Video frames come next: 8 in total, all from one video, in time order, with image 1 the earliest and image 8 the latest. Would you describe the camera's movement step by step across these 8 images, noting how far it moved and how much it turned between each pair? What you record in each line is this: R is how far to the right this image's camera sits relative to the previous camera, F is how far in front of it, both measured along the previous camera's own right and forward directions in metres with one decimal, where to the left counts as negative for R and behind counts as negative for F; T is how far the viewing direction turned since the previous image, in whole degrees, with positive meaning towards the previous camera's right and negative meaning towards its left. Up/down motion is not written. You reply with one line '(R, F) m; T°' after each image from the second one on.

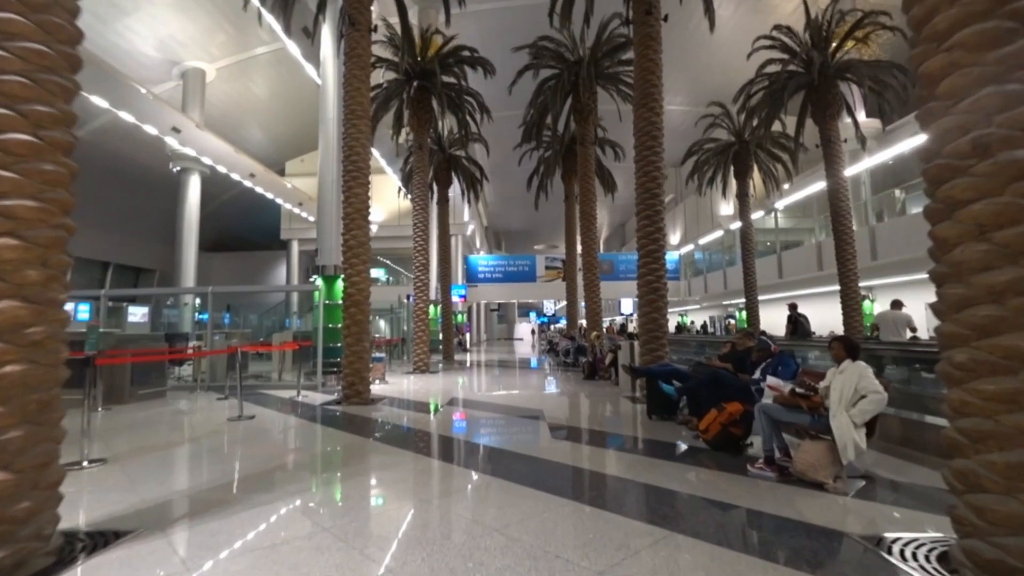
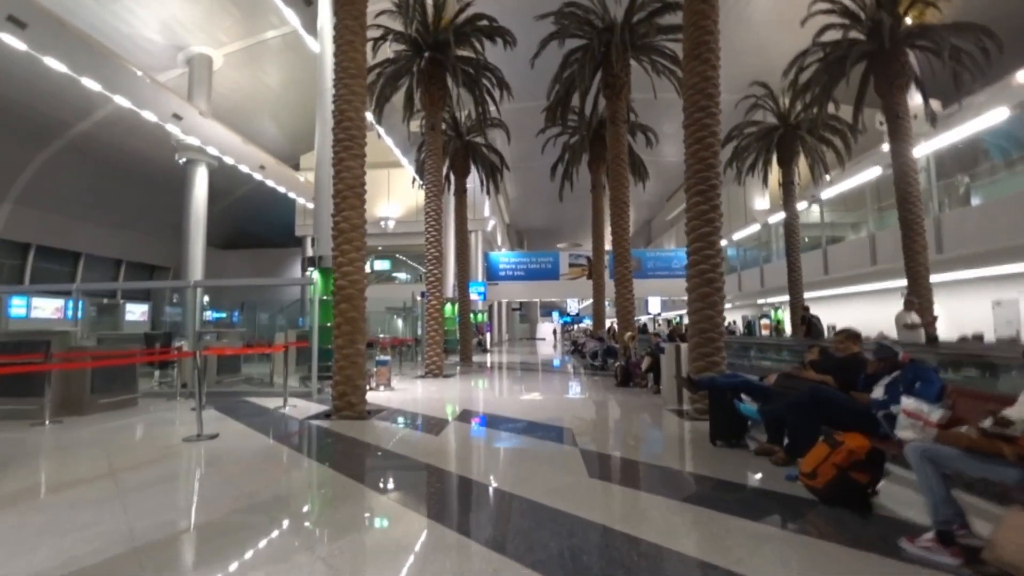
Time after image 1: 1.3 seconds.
(0.0, +1.4) m; -2°
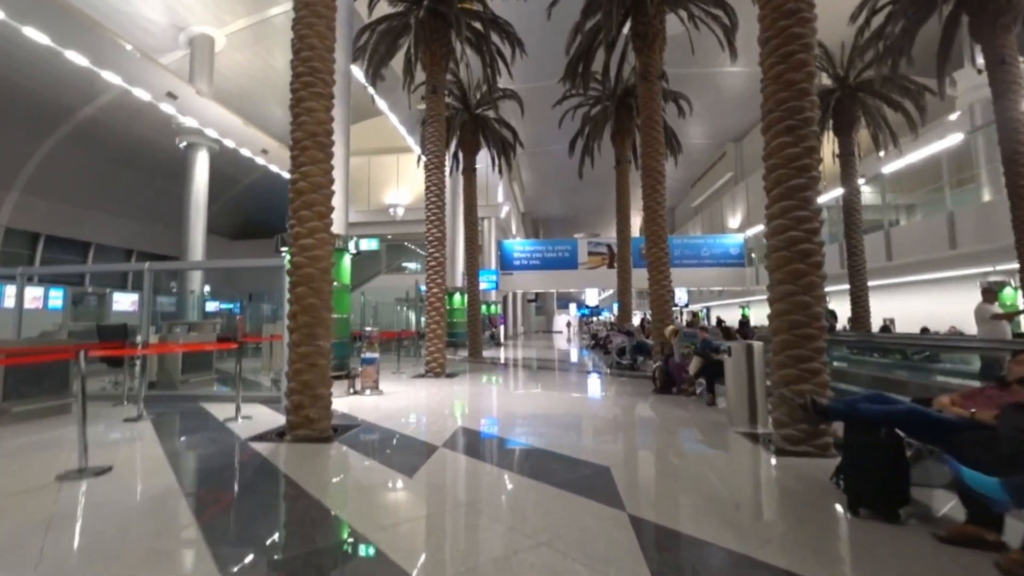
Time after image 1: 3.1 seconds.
(0.0, +1.9) m; -2°
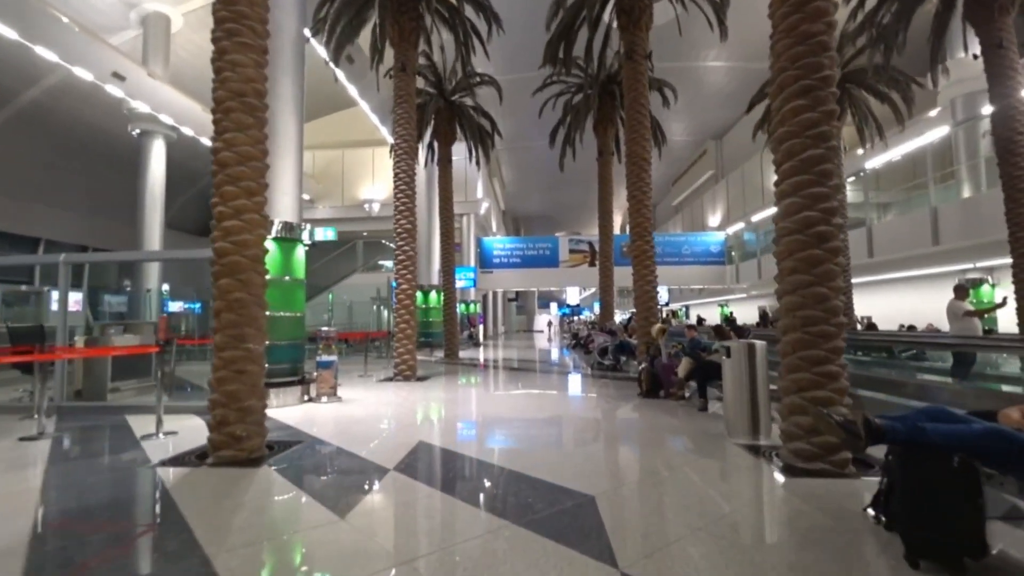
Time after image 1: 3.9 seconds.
(+0.1, +0.8) m; +2°
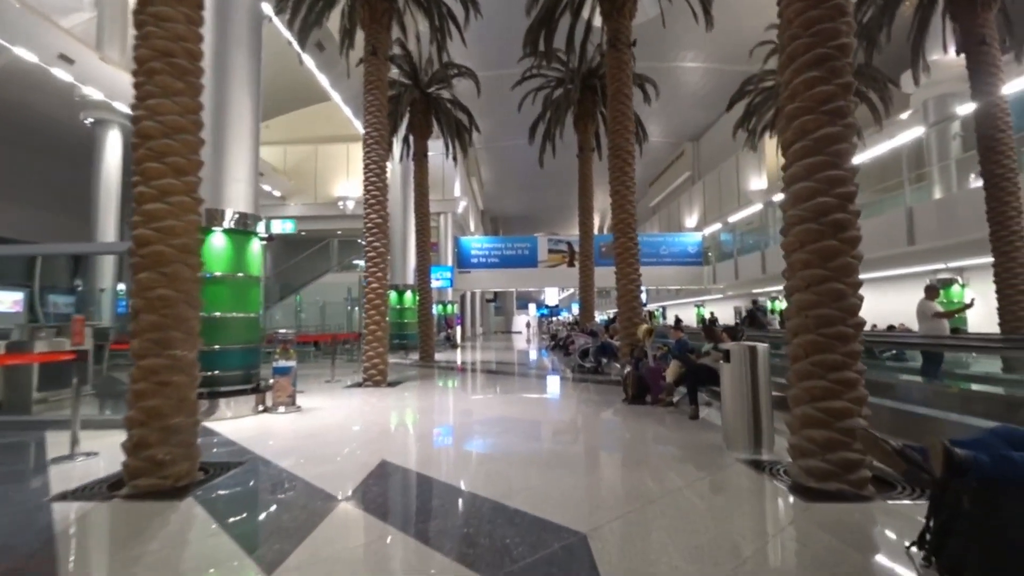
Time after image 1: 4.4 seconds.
(0.0, +0.6) m; +2°
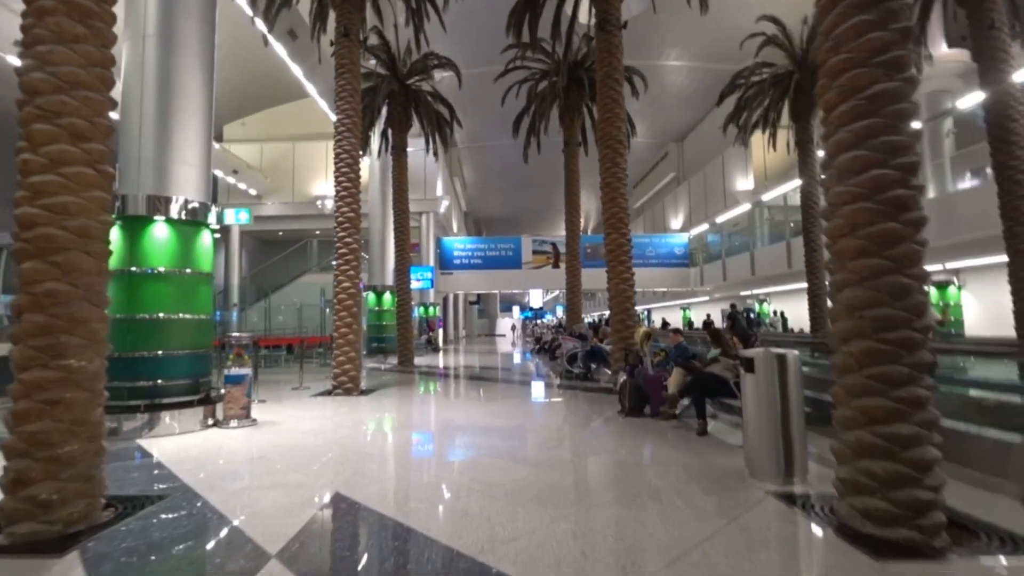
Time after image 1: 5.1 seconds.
(0.0, +0.7) m; +2°
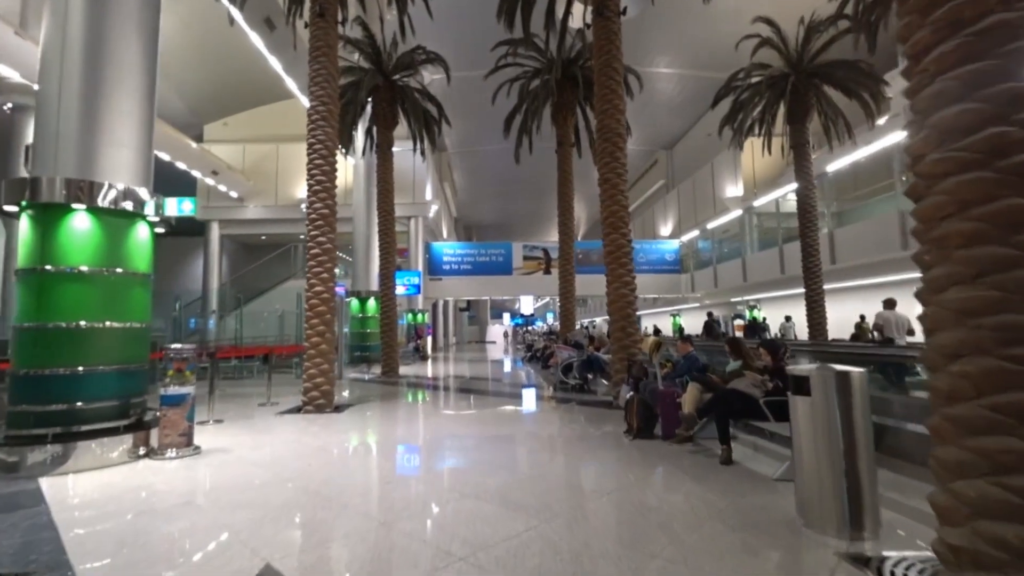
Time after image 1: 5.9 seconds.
(0.0, +0.8) m; +1°
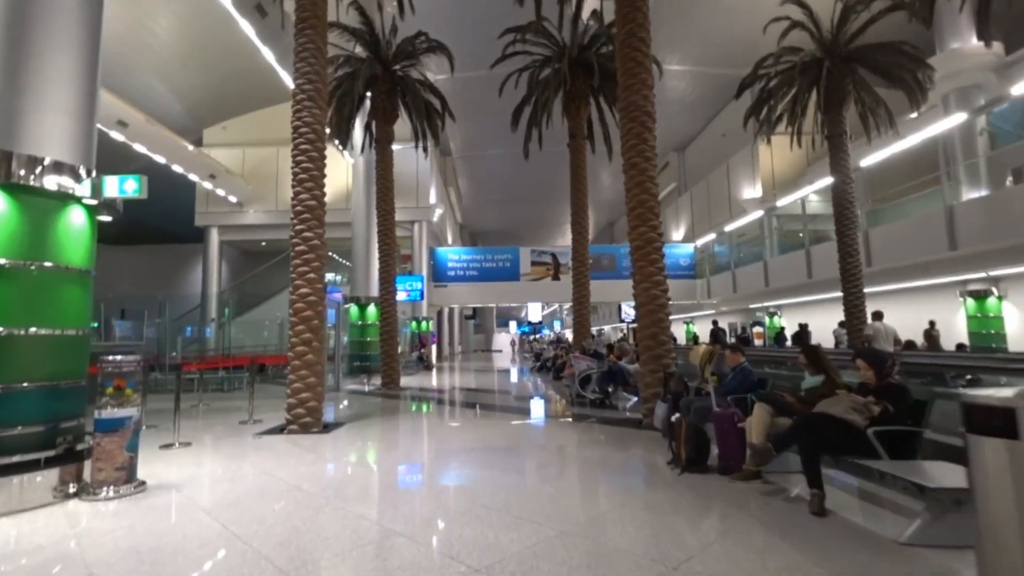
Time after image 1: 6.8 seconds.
(-0.1, +1.1) m; -1°
